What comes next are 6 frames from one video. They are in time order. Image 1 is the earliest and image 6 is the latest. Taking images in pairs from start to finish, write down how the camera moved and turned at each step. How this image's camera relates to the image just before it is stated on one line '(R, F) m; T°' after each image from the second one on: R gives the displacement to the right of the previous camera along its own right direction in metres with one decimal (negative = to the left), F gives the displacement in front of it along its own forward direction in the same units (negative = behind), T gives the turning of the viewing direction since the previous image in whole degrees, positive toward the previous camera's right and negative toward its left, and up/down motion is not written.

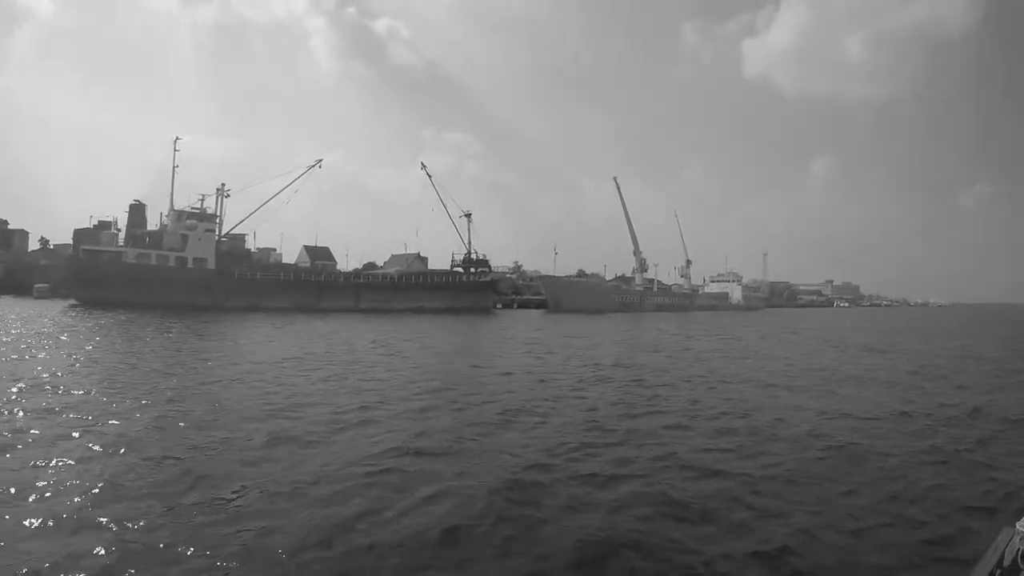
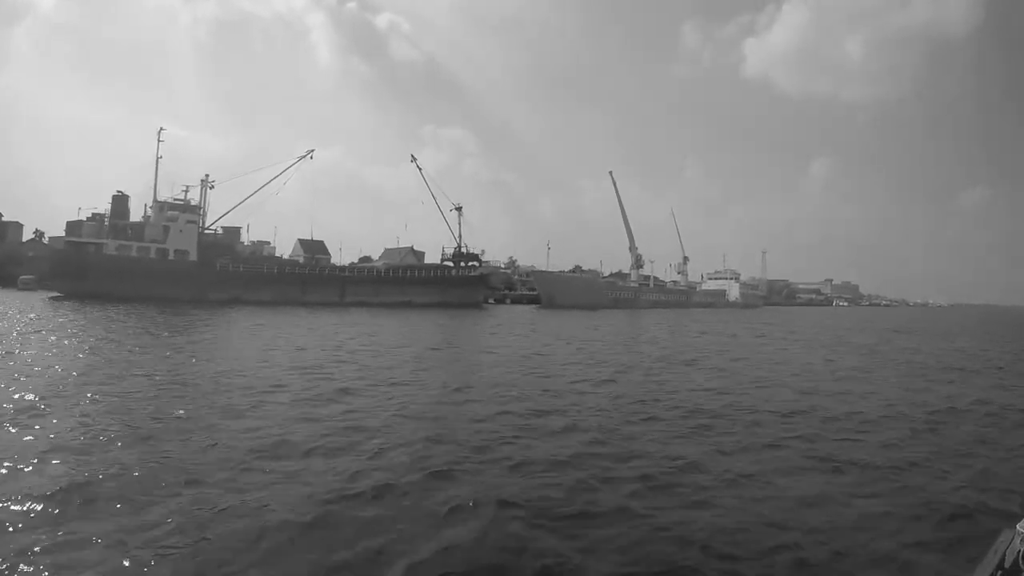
(+0.5, +0.5) m; 0°
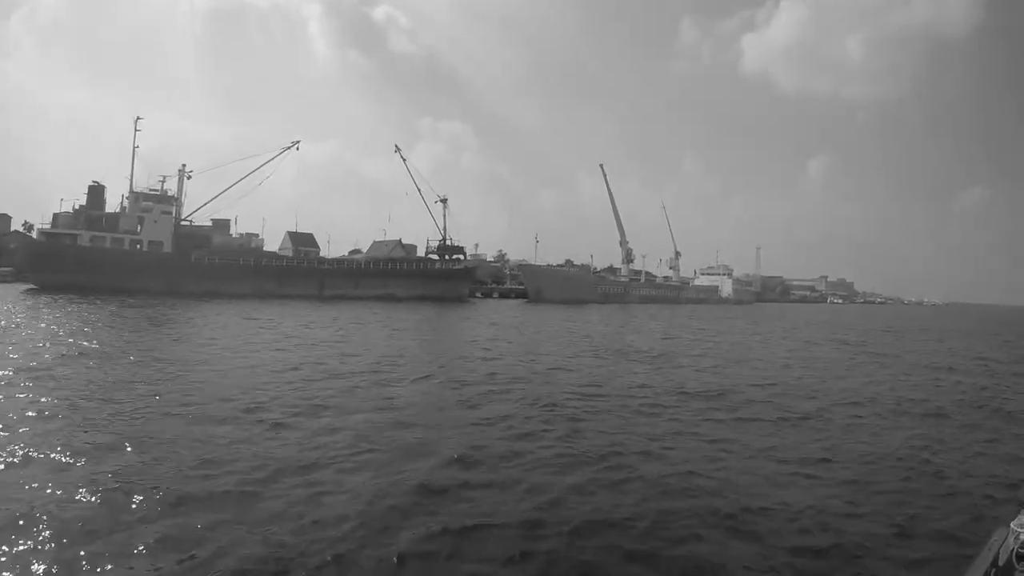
(+0.6, +0.5) m; 0°
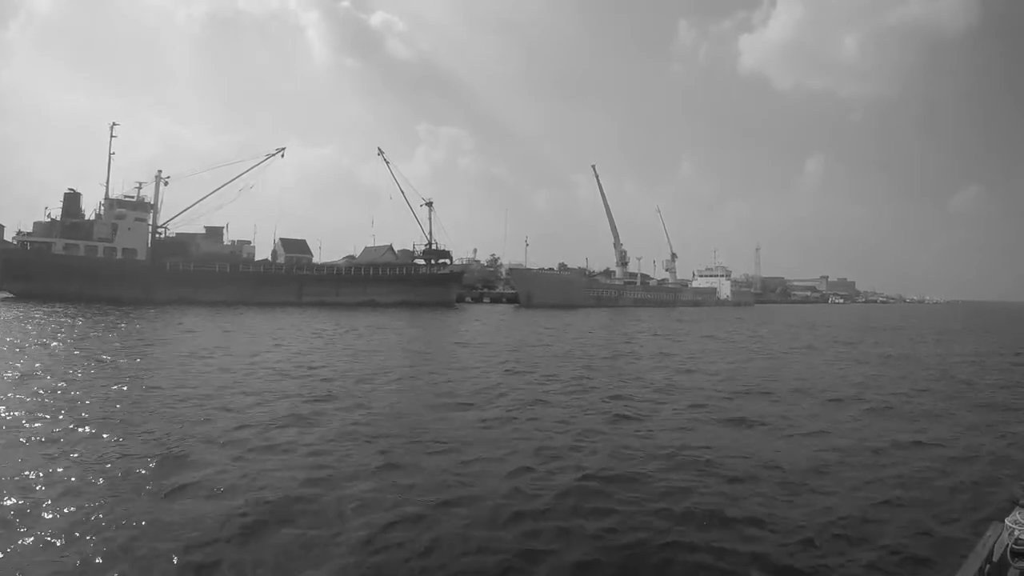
(+0.7, +0.7) m; 0°
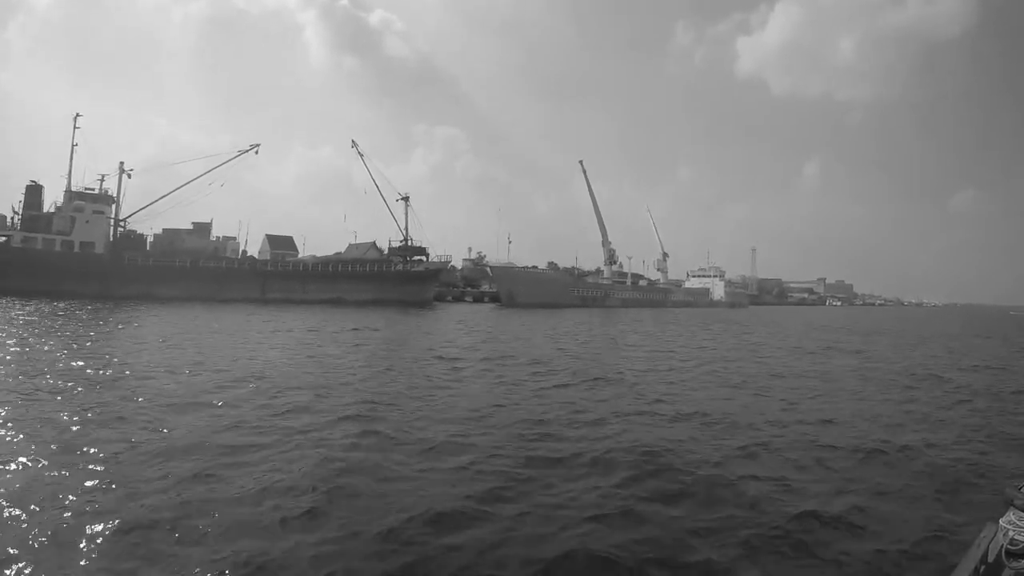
(+1.0, +0.9) m; 0°
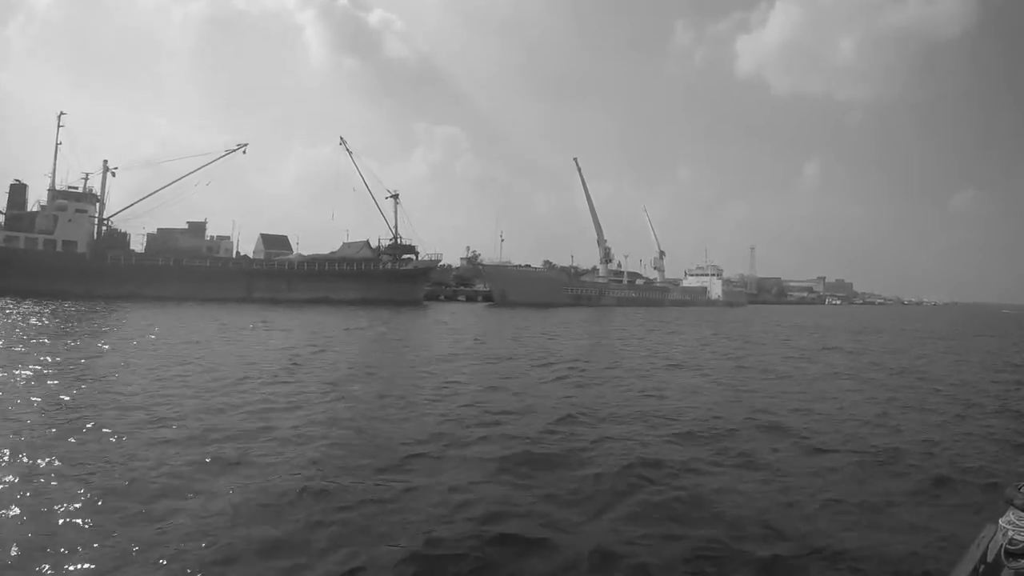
(+0.5, +0.4) m; 0°
